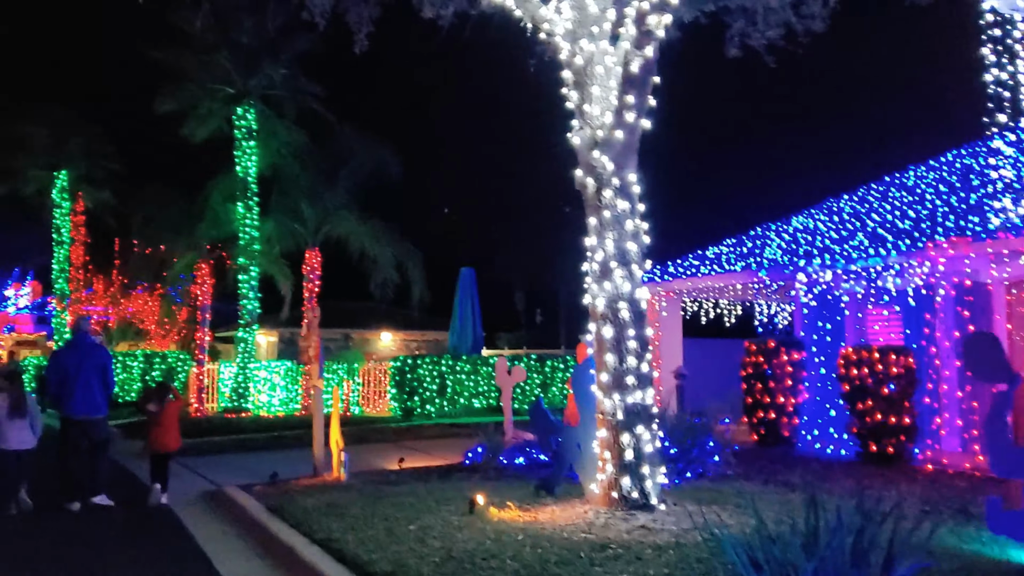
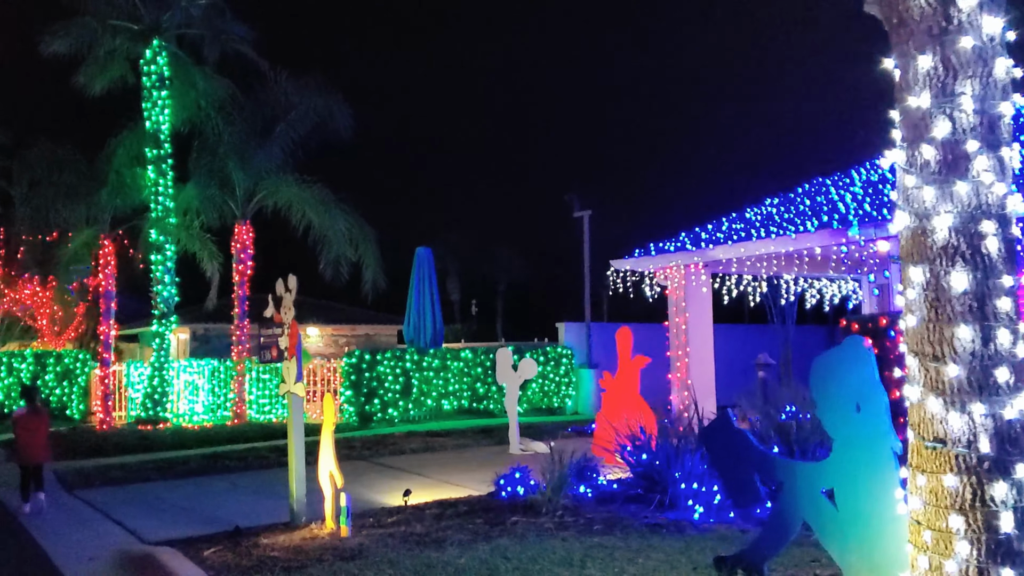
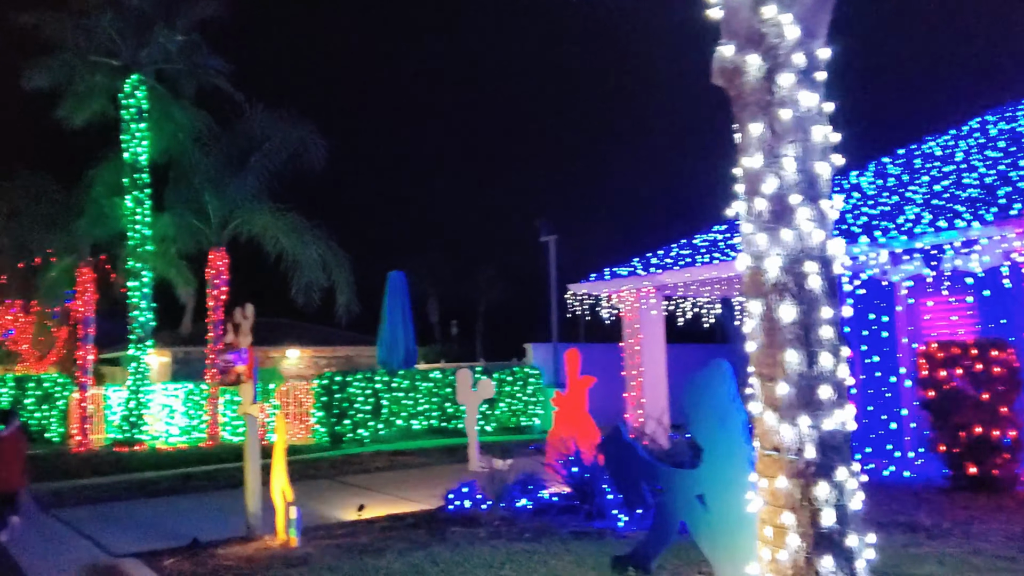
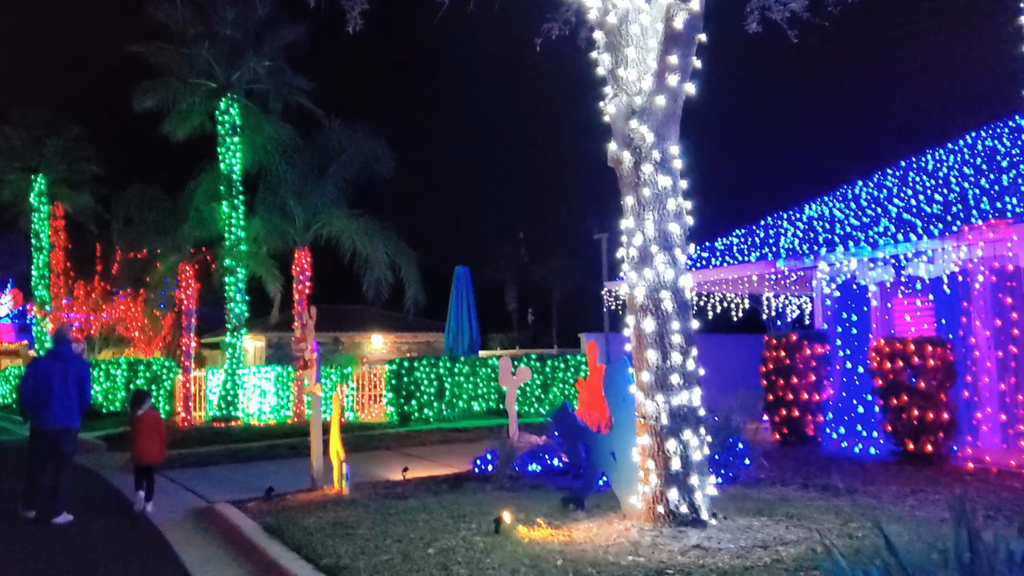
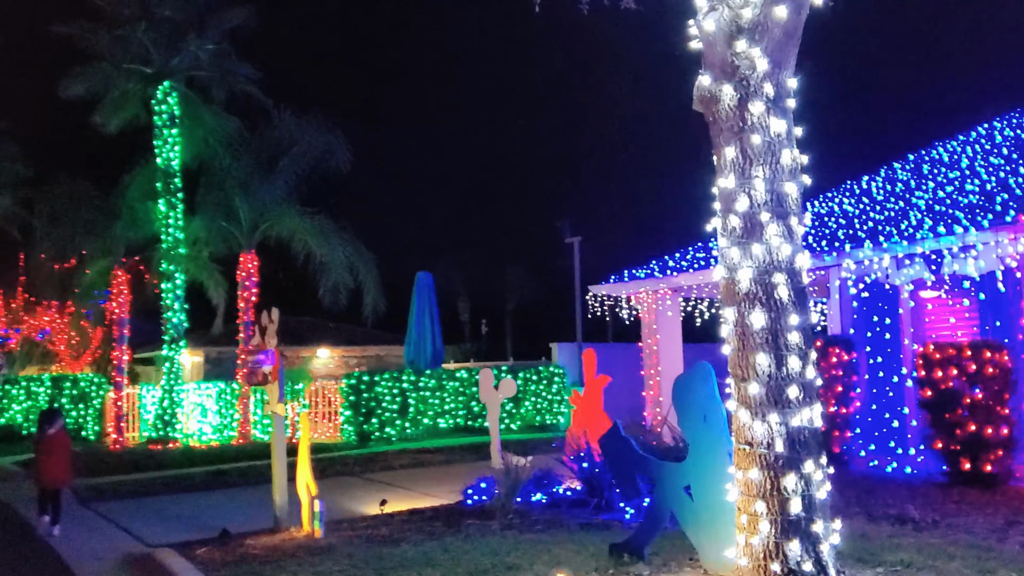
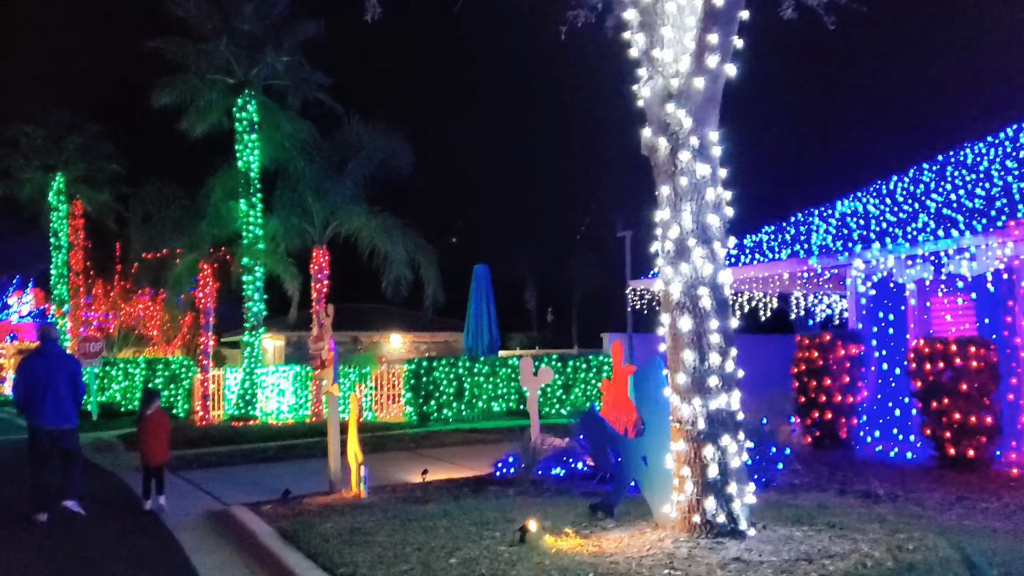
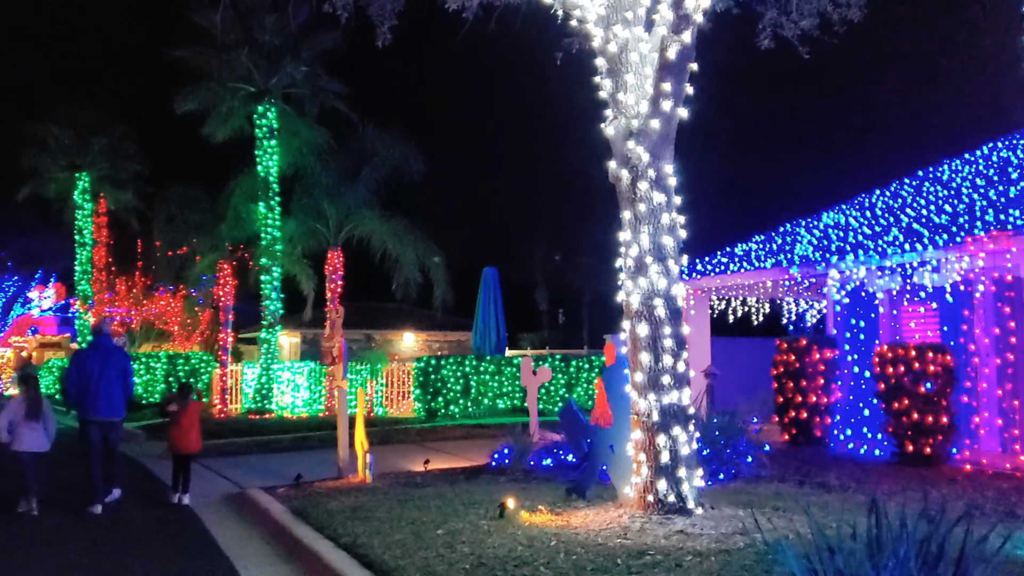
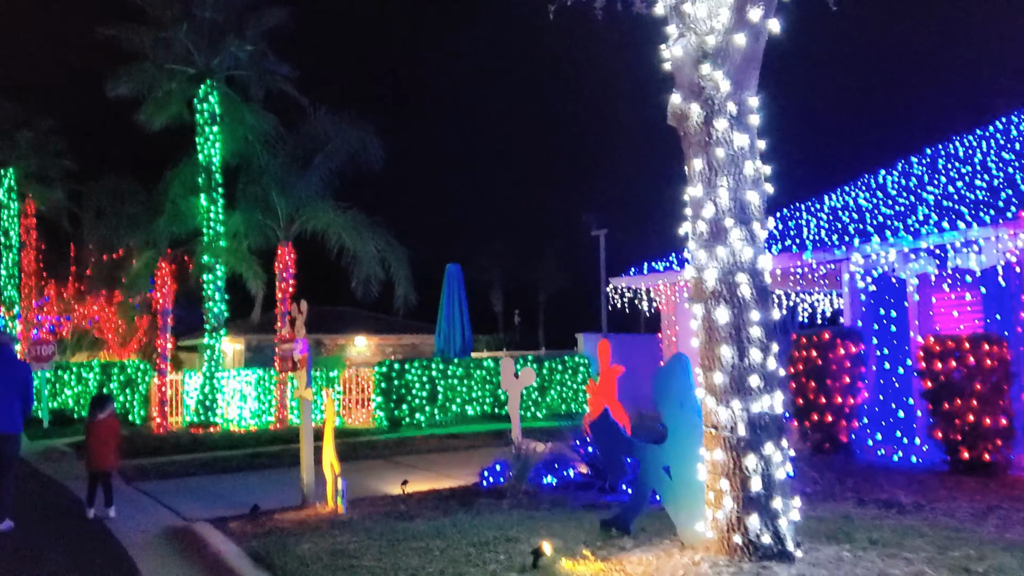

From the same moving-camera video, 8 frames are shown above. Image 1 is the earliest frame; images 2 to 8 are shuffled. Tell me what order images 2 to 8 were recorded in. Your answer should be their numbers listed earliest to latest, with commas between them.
7, 4, 6, 8, 5, 3, 2
